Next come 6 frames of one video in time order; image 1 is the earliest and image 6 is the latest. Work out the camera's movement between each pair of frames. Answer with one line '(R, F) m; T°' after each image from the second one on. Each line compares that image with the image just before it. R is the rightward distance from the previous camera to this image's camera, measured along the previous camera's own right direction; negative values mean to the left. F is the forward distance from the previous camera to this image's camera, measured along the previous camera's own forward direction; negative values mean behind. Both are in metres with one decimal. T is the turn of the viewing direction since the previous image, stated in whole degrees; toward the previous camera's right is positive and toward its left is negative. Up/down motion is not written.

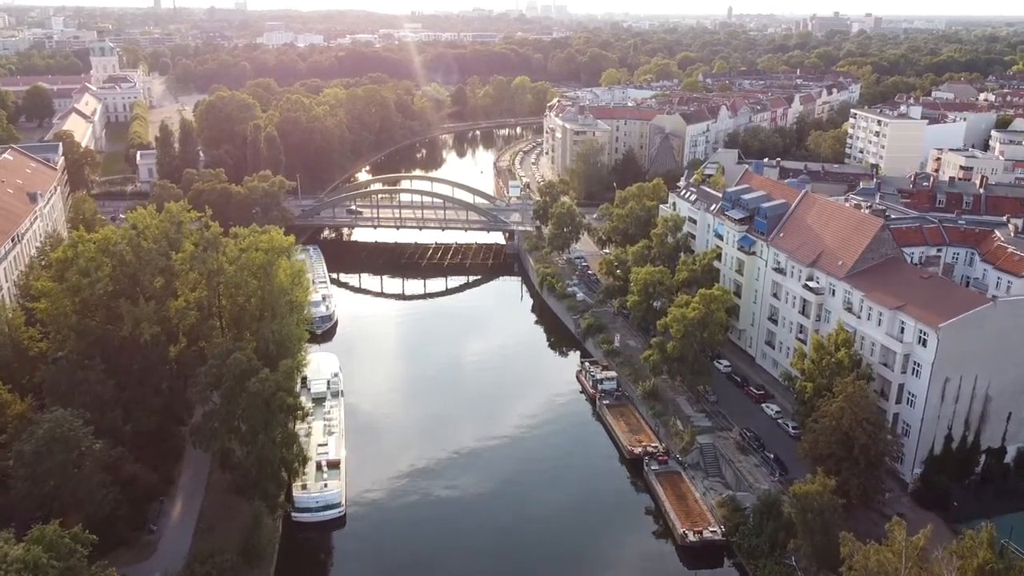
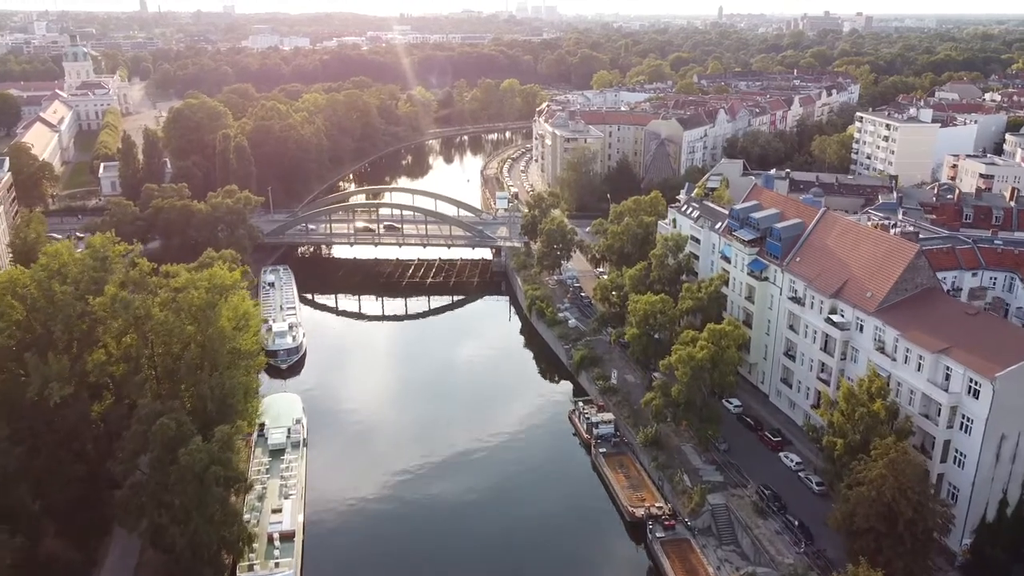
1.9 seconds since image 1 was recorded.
(+0.5, +4.6) m; 0°
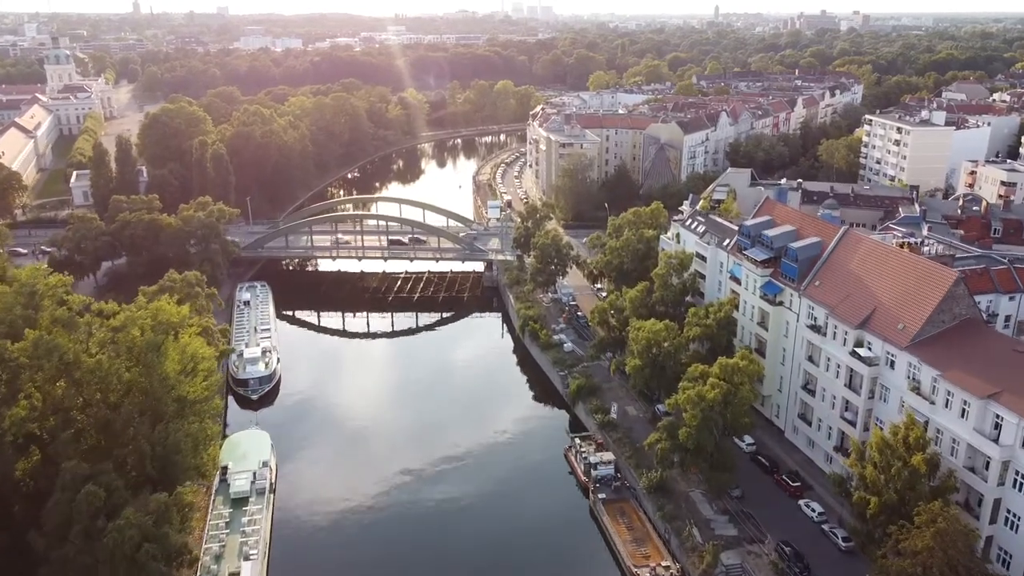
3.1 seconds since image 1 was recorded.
(+0.3, +3.5) m; 0°
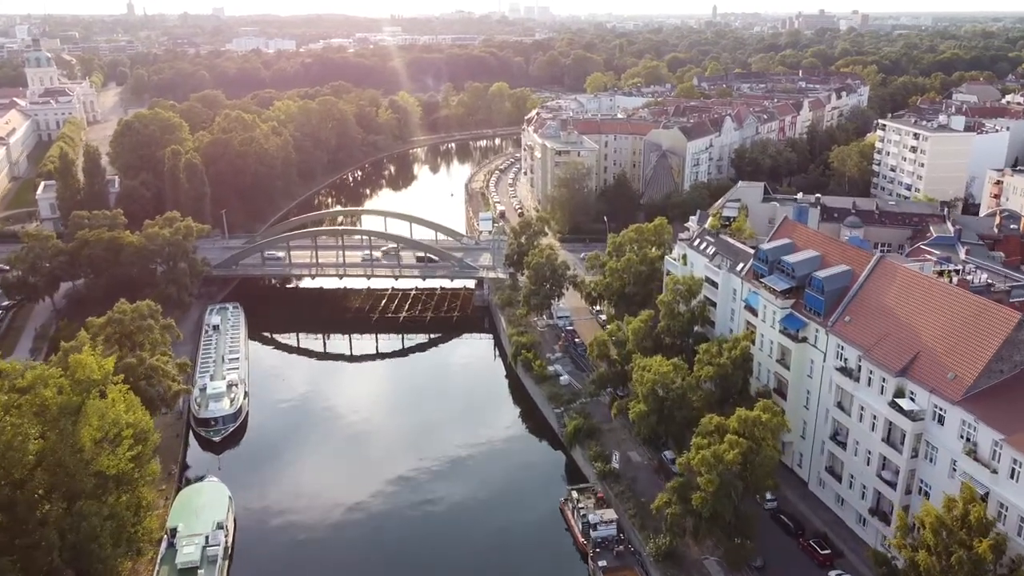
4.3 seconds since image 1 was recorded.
(+0.4, +4.0) m; 0°
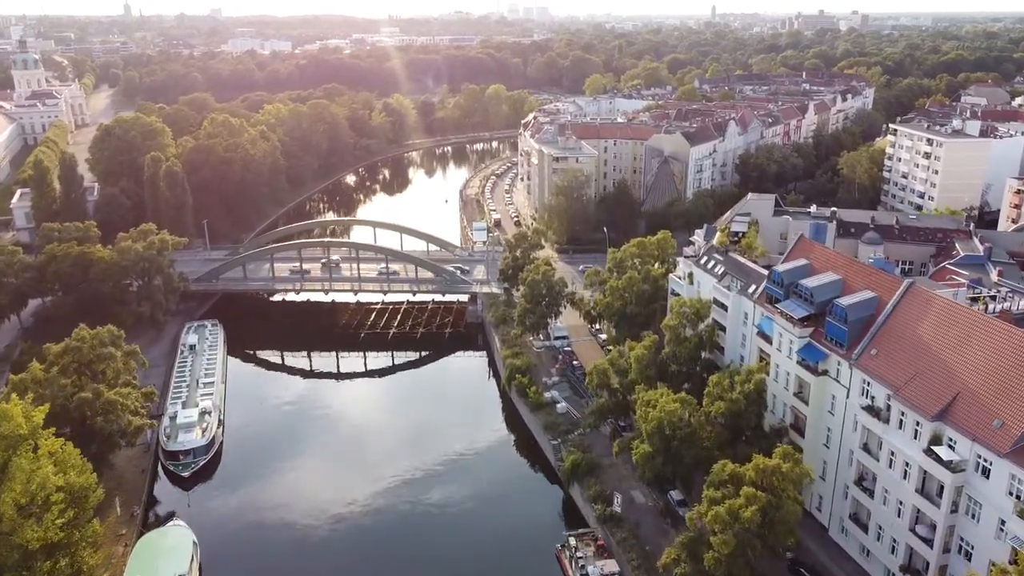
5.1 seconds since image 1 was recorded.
(+0.3, +2.8) m; 0°
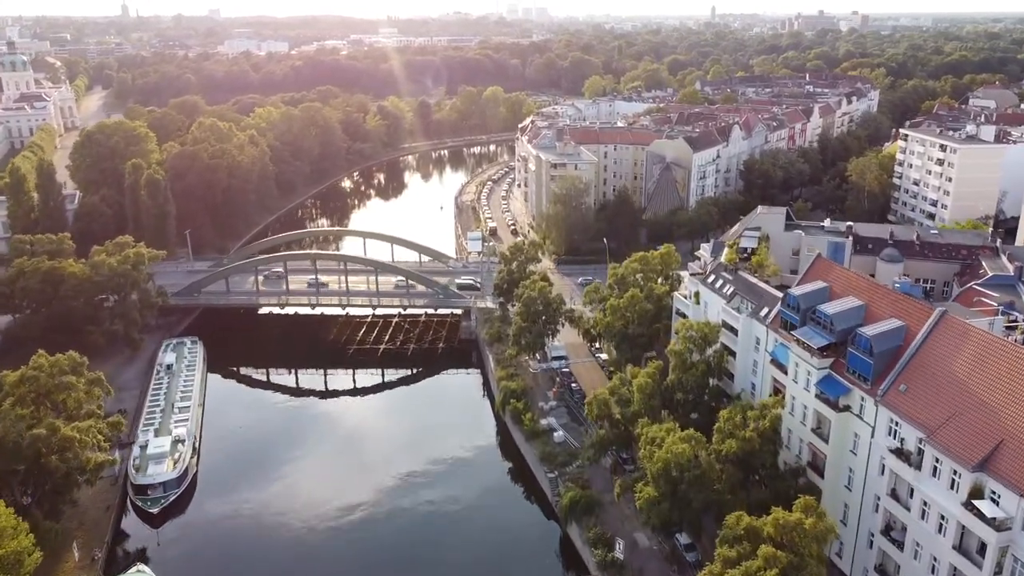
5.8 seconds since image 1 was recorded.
(+0.2, +2.4) m; 0°
